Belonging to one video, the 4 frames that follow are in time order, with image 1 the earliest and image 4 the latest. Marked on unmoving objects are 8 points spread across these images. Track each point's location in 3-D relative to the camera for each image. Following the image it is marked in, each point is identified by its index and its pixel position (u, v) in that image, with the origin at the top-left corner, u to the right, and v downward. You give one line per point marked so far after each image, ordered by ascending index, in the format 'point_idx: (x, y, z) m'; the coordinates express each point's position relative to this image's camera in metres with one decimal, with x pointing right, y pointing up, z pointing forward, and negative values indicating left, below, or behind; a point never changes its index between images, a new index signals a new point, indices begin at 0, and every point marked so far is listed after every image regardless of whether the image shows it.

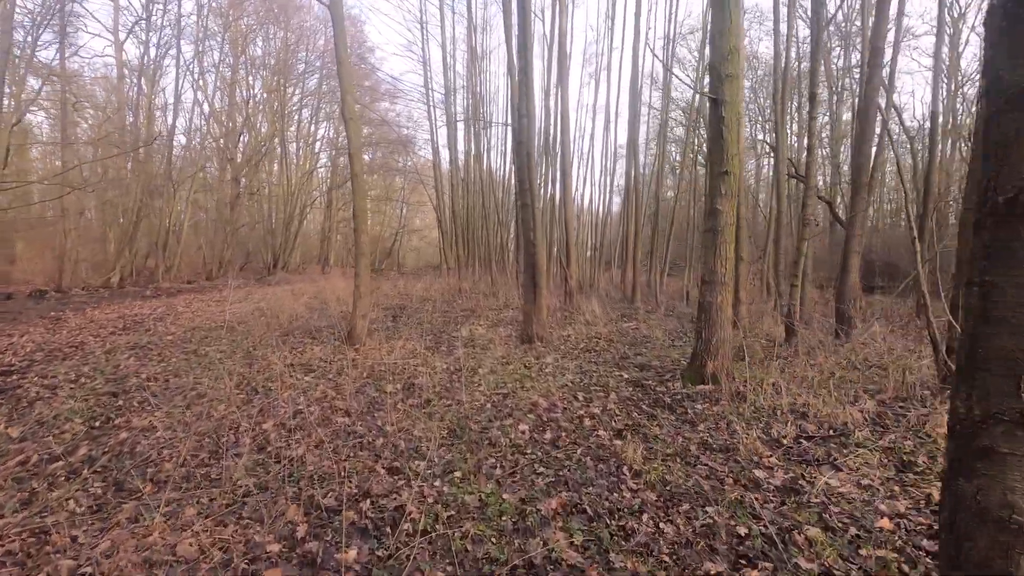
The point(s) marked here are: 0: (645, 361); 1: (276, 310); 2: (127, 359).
0: (+1.8, -1.0, +7.2) m
1: (-5.8, -0.5, +13.0) m
2: (-5.6, -1.0, +7.8) m
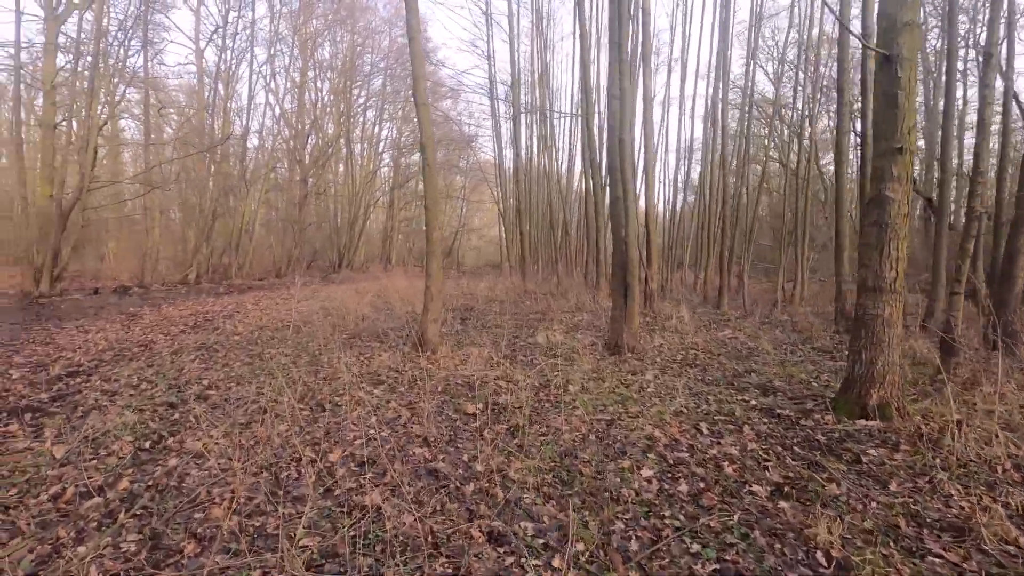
0: (+2.9, -1.1, +6.1) m
1: (-4.1, -0.5, +12.6) m
2: (-4.4, -1.0, +7.4) m
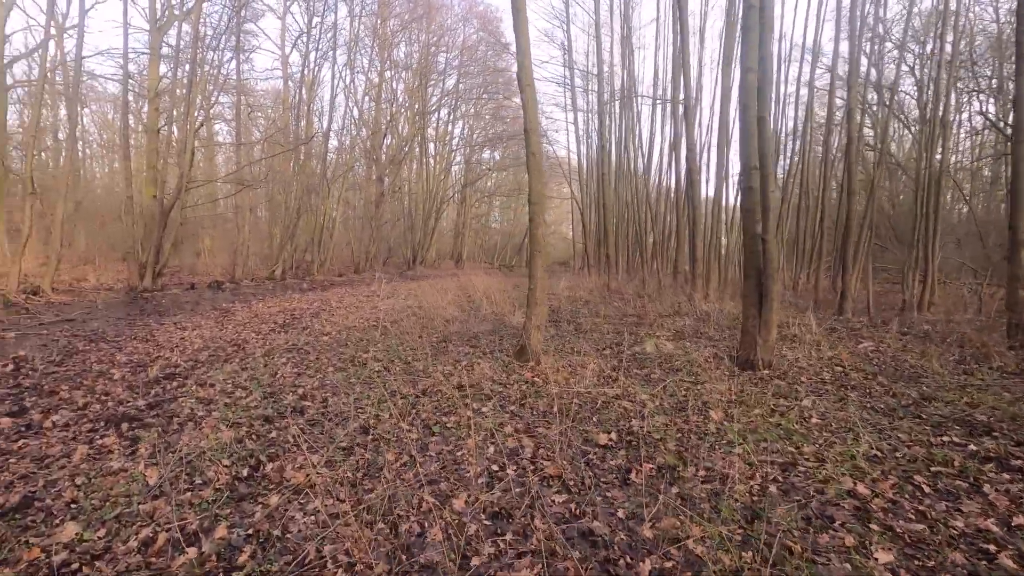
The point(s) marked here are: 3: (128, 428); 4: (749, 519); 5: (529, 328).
0: (+4.1, -1.1, +4.8) m
1: (-2.0, -0.5, +12.2) m
2: (-3.0, -1.0, +7.1) m
3: (-3.3, -1.2, +4.5) m
4: (+1.3, -1.3, +3.0) m
5: (+0.2, -0.5, +6.8) m
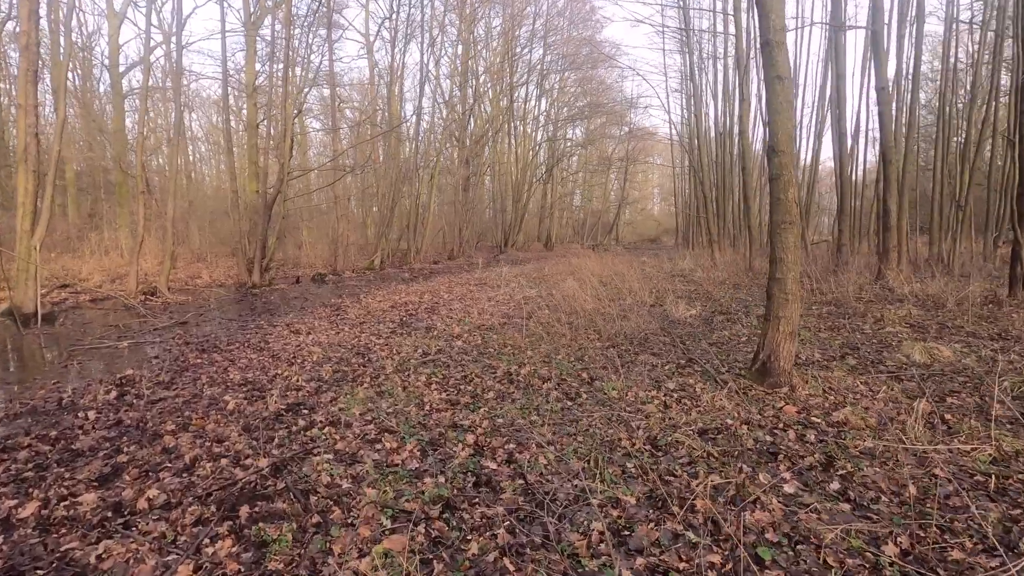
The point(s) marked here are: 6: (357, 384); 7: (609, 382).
0: (+5.8, -1.0, +2.2) m
1: (+0.9, -0.3, +10.3) m
2: (-0.8, -1.0, +5.4) m
3: (-1.5, -1.3, +3.0) m
4: (+2.9, -1.3, +0.8) m
5: (+2.3, -0.4, +4.7) m
6: (-1.7, -1.0, +5.7) m
7: (+0.9, -0.9, +5.3) m
